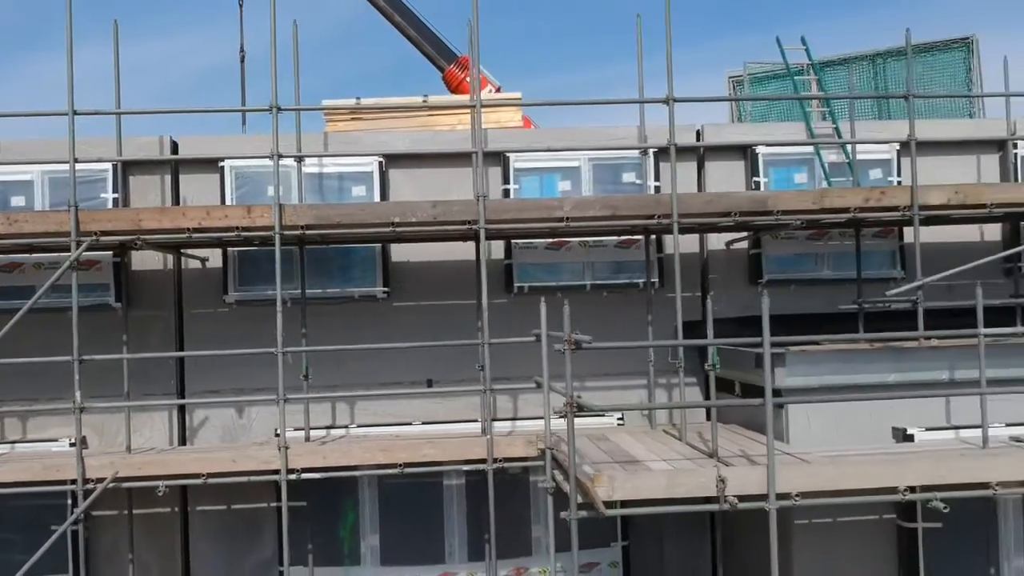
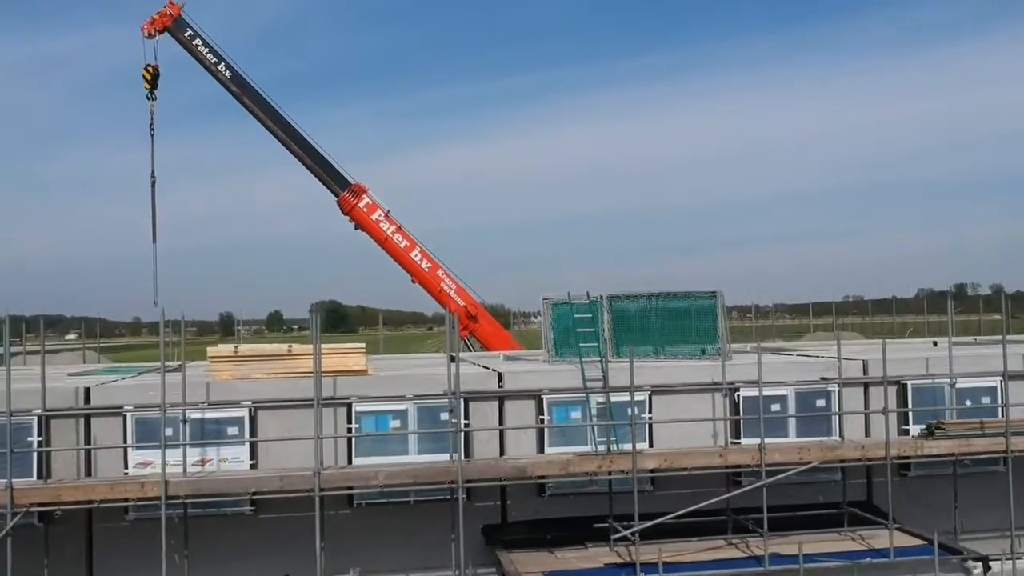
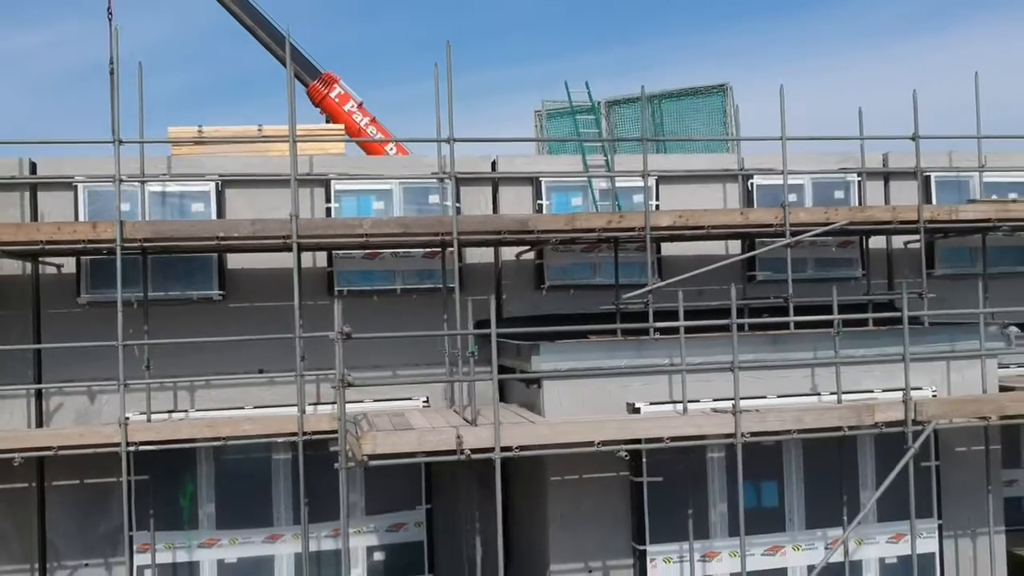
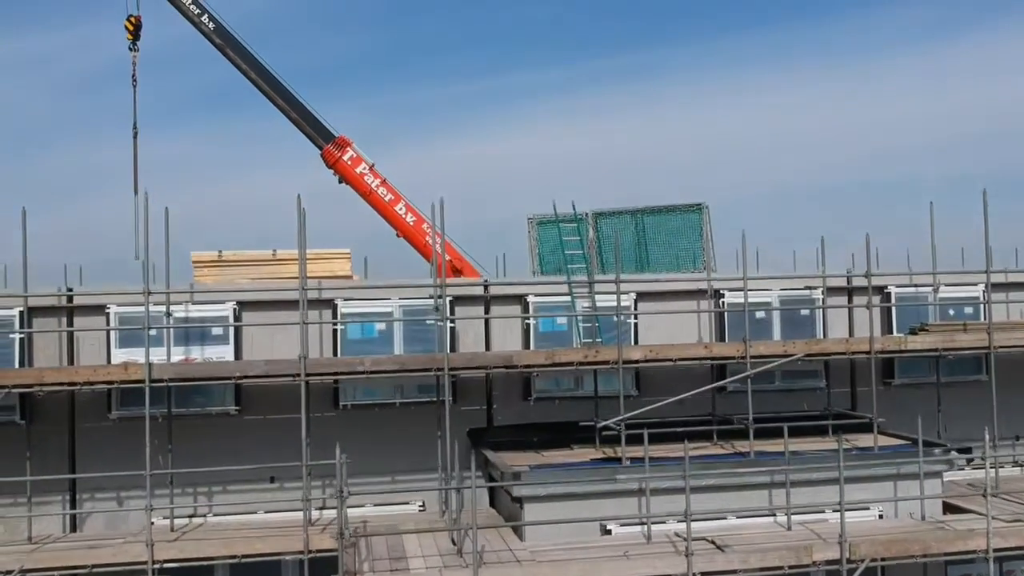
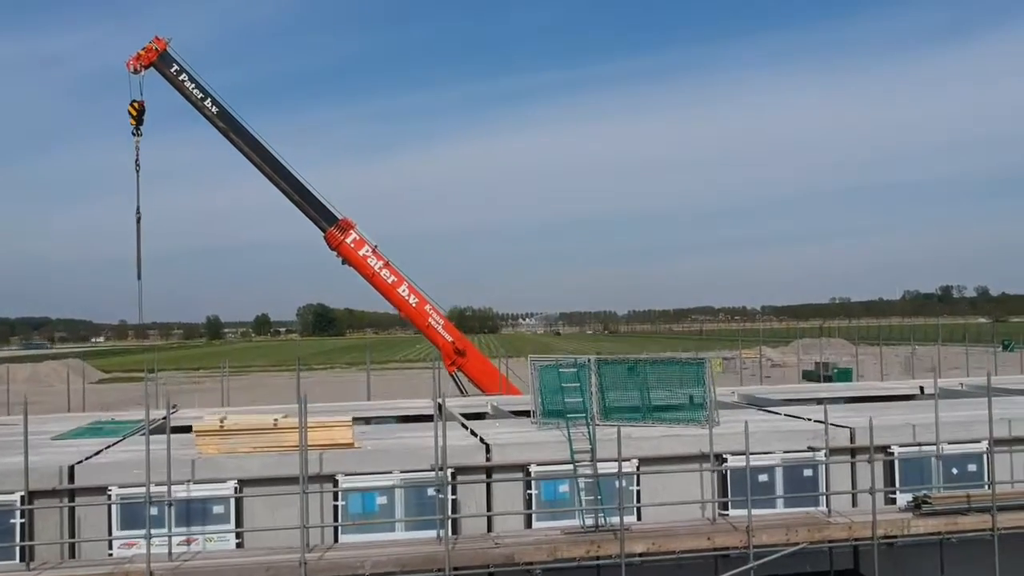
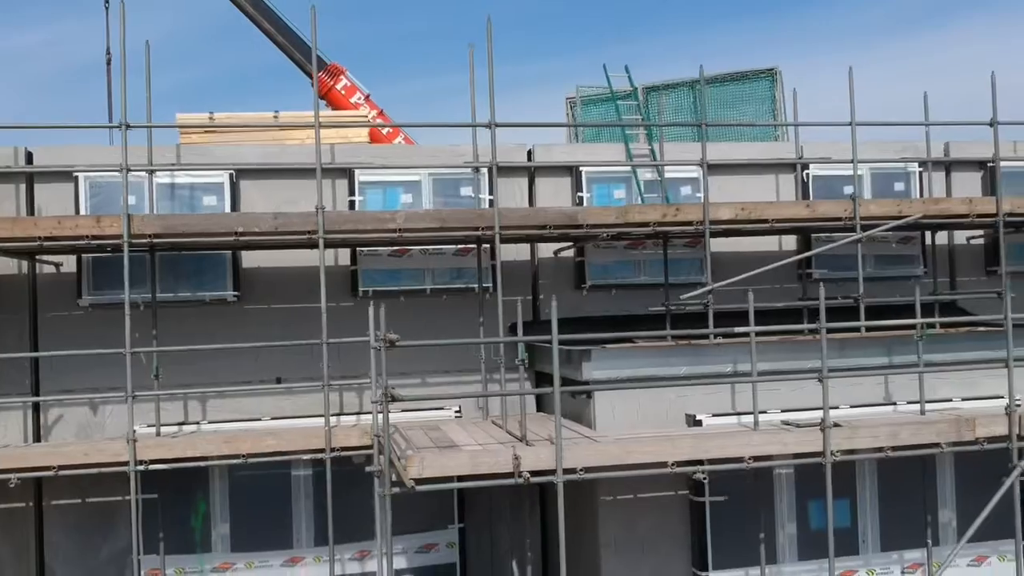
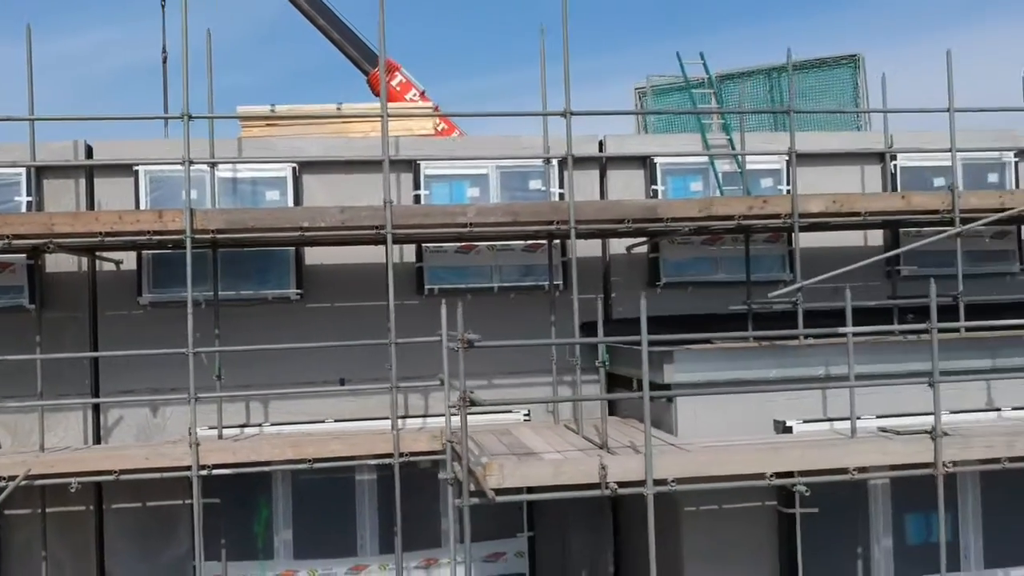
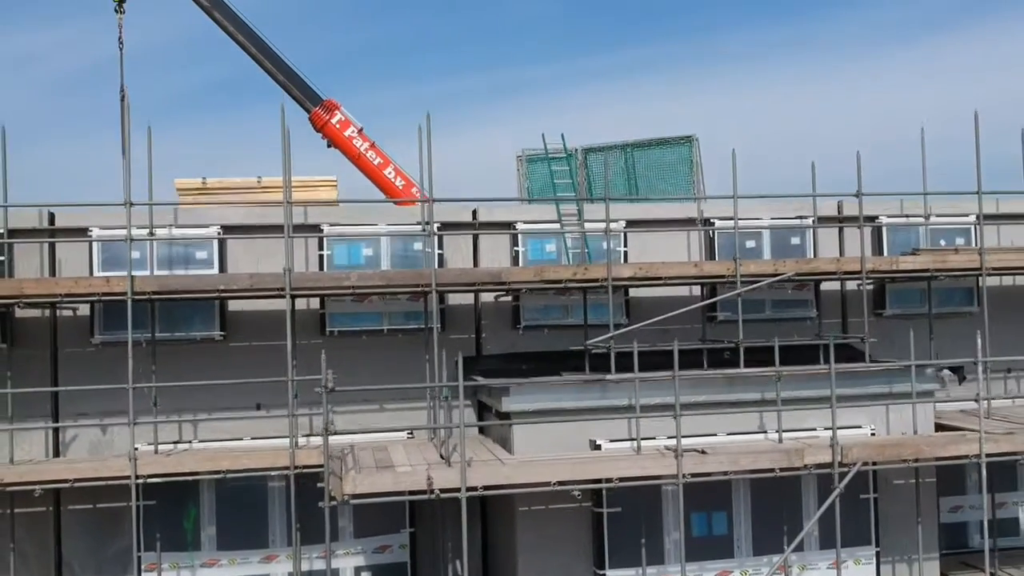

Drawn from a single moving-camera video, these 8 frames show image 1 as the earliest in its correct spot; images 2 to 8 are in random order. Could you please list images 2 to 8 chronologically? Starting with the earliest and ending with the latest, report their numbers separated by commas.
7, 6, 3, 8, 4, 2, 5
